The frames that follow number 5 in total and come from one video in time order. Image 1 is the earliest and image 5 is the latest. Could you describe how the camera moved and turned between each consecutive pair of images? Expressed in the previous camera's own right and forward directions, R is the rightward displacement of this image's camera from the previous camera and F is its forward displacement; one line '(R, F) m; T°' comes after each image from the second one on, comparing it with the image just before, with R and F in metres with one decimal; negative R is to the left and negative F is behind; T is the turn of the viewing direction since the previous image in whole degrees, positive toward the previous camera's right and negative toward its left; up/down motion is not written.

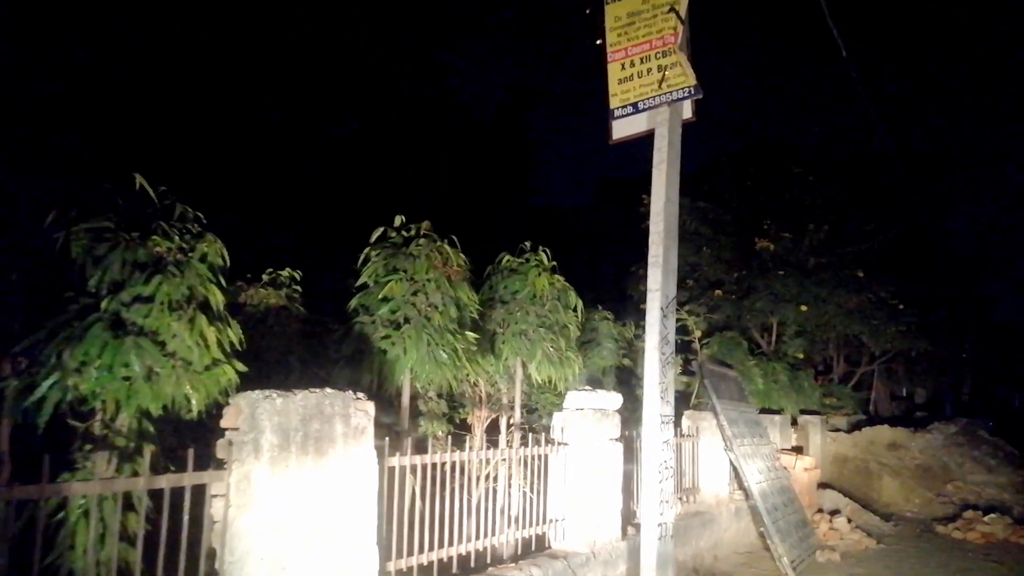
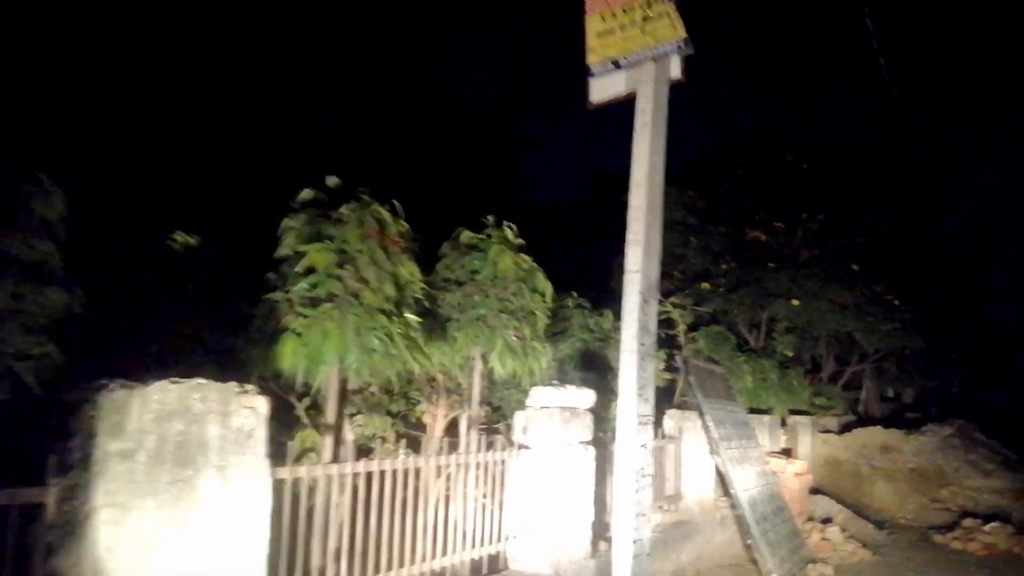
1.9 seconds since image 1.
(+0.2, +1.0) m; +1°
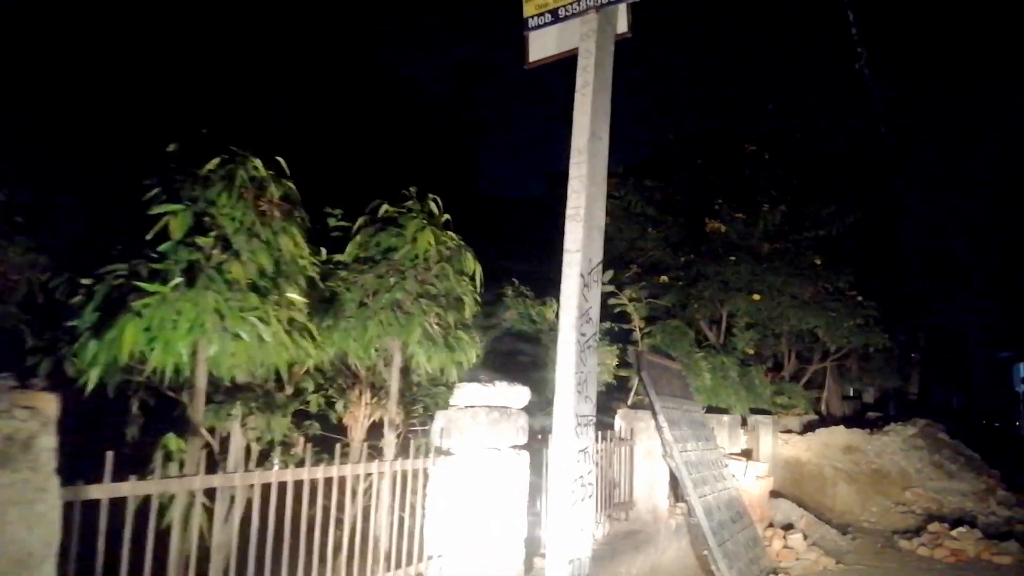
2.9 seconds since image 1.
(+0.3, +0.8) m; +2°
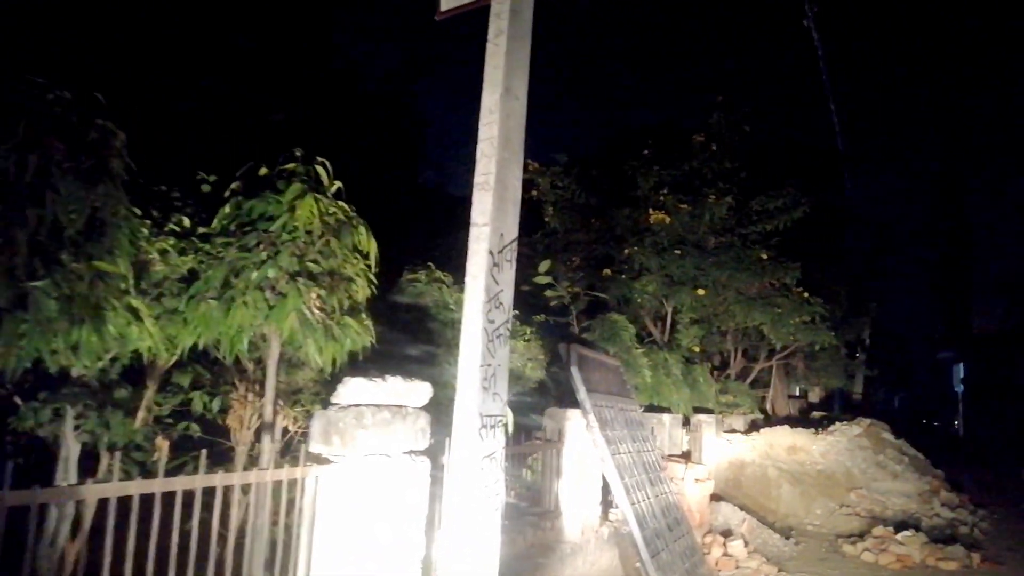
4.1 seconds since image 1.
(+0.4, +0.8) m; +3°
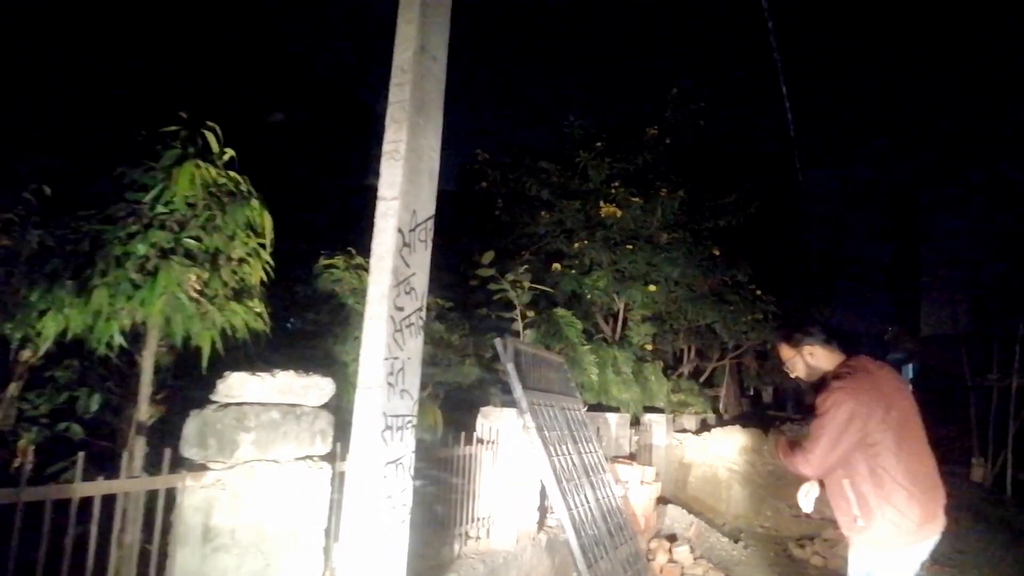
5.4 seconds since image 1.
(+0.3, +0.6) m; +3°
